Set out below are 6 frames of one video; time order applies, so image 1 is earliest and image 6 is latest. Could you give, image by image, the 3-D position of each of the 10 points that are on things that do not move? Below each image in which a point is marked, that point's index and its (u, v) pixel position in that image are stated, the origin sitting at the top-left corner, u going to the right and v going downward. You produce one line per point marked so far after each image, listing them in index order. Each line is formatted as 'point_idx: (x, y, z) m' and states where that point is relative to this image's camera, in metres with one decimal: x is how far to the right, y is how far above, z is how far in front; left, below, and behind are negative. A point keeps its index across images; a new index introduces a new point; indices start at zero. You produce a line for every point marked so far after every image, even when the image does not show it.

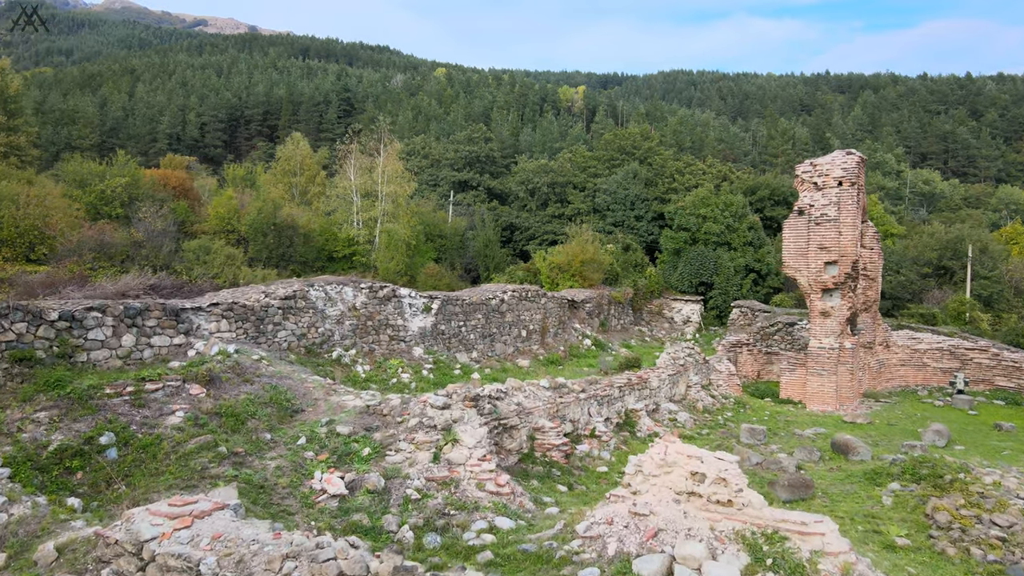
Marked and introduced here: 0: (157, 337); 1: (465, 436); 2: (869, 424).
0: (-3.8, -0.5, +7.9) m
1: (-0.5, -1.4, +7.1) m
2: (+5.5, -2.1, +11.3) m
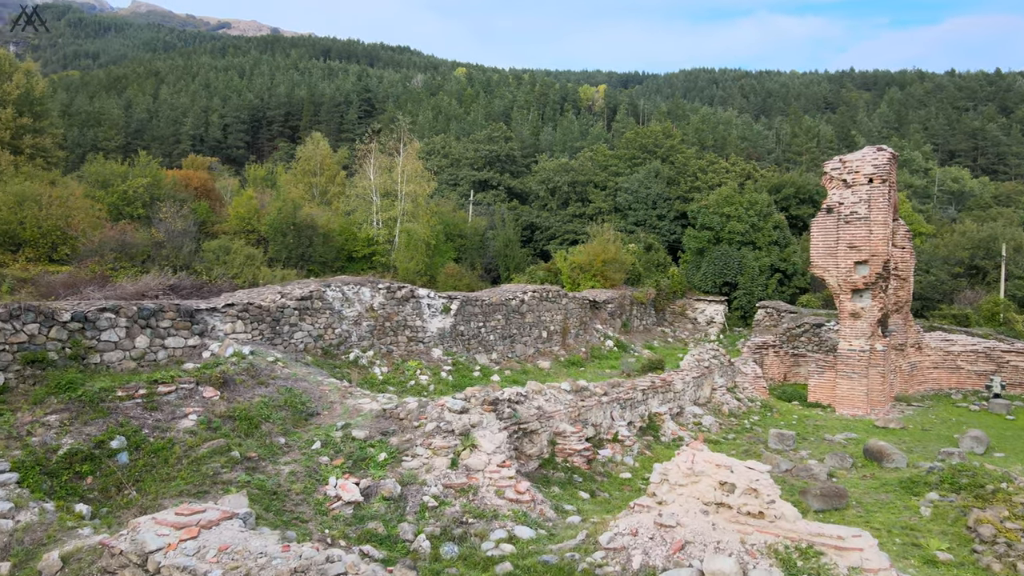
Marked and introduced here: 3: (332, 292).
0: (-3.6, -0.5, +7.7) m
1: (-0.3, -1.4, +6.9) m
2: (+5.8, -2.1, +10.9) m
3: (-2.5, -0.1, +10.0) m
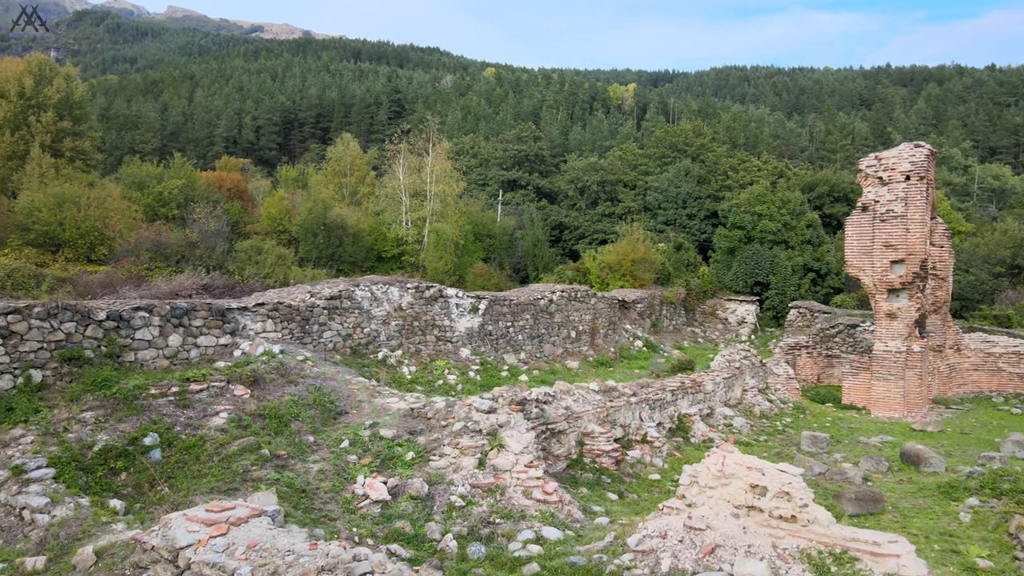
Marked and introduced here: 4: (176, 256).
0: (-3.3, -0.5, +7.8) m
1: (0.0, -1.4, +6.9) m
2: (+6.2, -2.1, +10.7) m
3: (-2.1, -0.1, +10.1) m
4: (-8.3, +0.8, +18.1) m
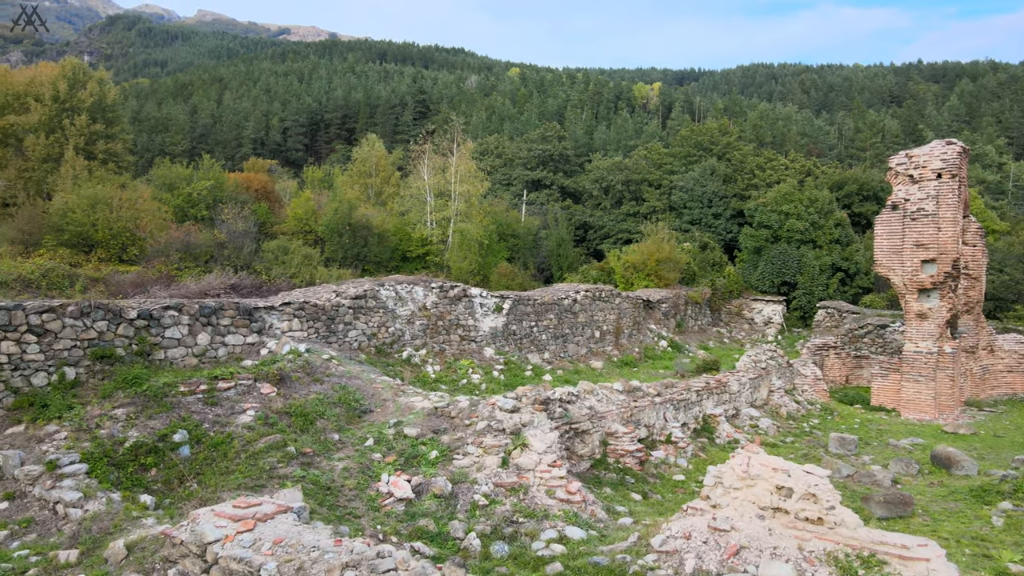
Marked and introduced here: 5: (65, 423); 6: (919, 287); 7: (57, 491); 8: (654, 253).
0: (-3.0, -0.5, +8.0) m
1: (+0.2, -1.4, +6.9) m
2: (+6.6, -2.1, +10.5) m
3: (-1.8, 0.0, +10.2) m
4: (-7.7, +0.8, +18.4) m
5: (-3.6, -1.1, +5.9) m
6: (+6.8, 0.0, +12.3) m
7: (-3.2, -1.4, +5.1) m
8: (+3.8, +0.9, +19.6) m
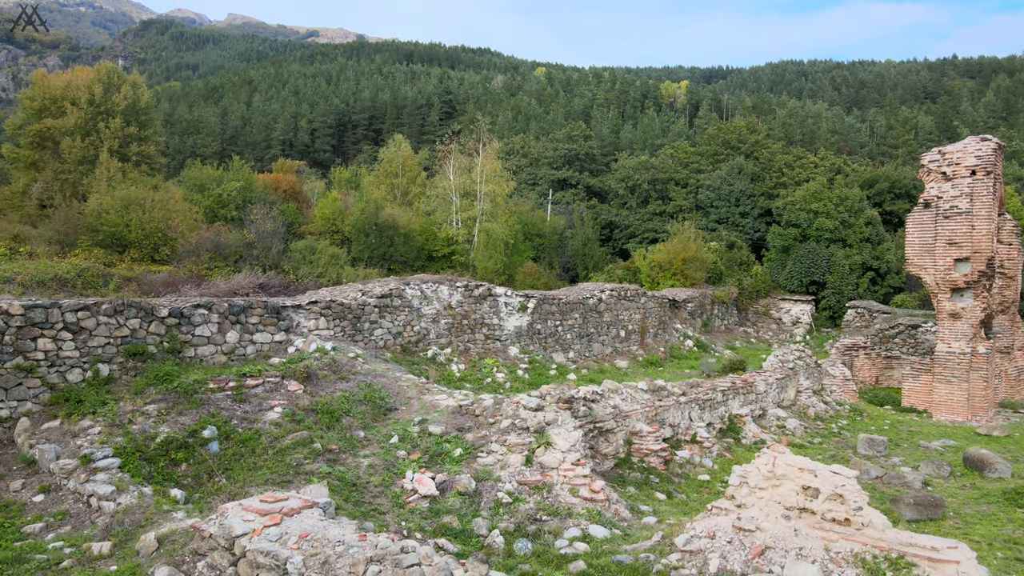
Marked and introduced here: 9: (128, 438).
0: (-2.8, -0.5, +8.1) m
1: (+0.4, -1.4, +6.9) m
2: (+6.9, -2.1, +10.2) m
3: (-1.4, 0.0, +10.2) m
4: (-7.0, +0.8, +18.6) m
5: (-3.4, -1.1, +6.0) m
6: (+7.2, 0.0, +12.1) m
7: (-3.0, -1.4, +5.2) m
8: (+4.5, +1.0, +19.5) m
9: (-3.0, -1.2, +5.8) m
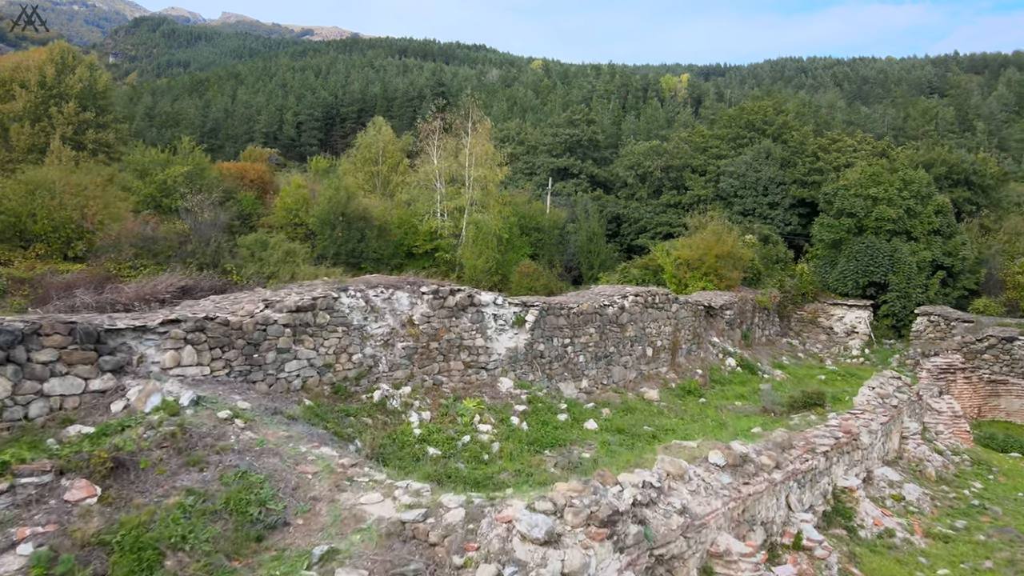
0: (-2.9, -0.6, +4.7) m
1: (+0.4, -1.5, +3.5) m
2: (+6.8, -2.2, +6.9) m
3: (-1.5, -0.1, +6.8) m
4: (-7.2, +0.8, +15.2) m
5: (-3.5, -1.1, +2.6) m
6: (+7.1, 0.0, +8.7) m
7: (-3.0, -1.5, +1.8) m
8: (+4.3, +0.9, +16.1) m
9: (-3.1, -1.3, +2.3) m
